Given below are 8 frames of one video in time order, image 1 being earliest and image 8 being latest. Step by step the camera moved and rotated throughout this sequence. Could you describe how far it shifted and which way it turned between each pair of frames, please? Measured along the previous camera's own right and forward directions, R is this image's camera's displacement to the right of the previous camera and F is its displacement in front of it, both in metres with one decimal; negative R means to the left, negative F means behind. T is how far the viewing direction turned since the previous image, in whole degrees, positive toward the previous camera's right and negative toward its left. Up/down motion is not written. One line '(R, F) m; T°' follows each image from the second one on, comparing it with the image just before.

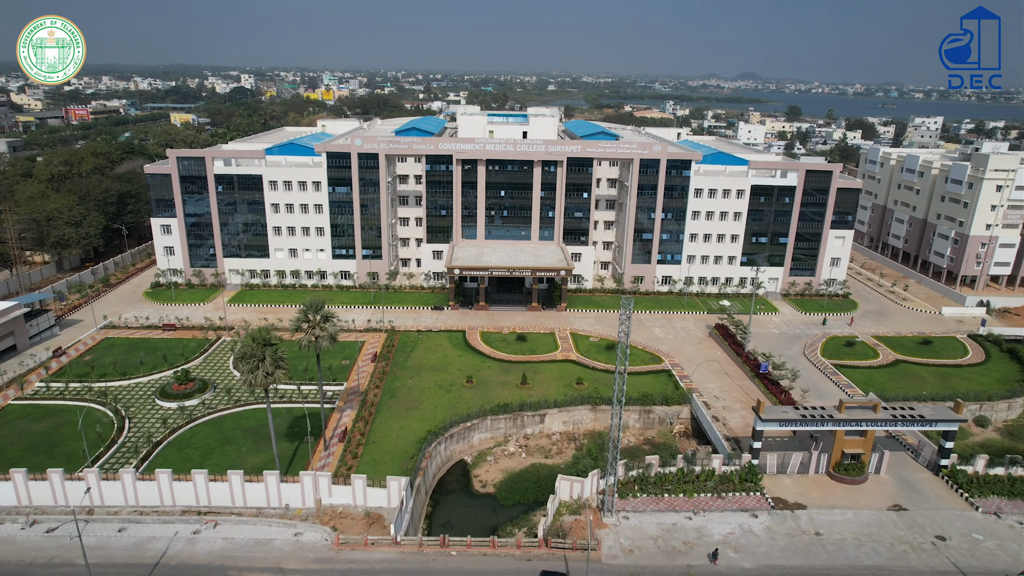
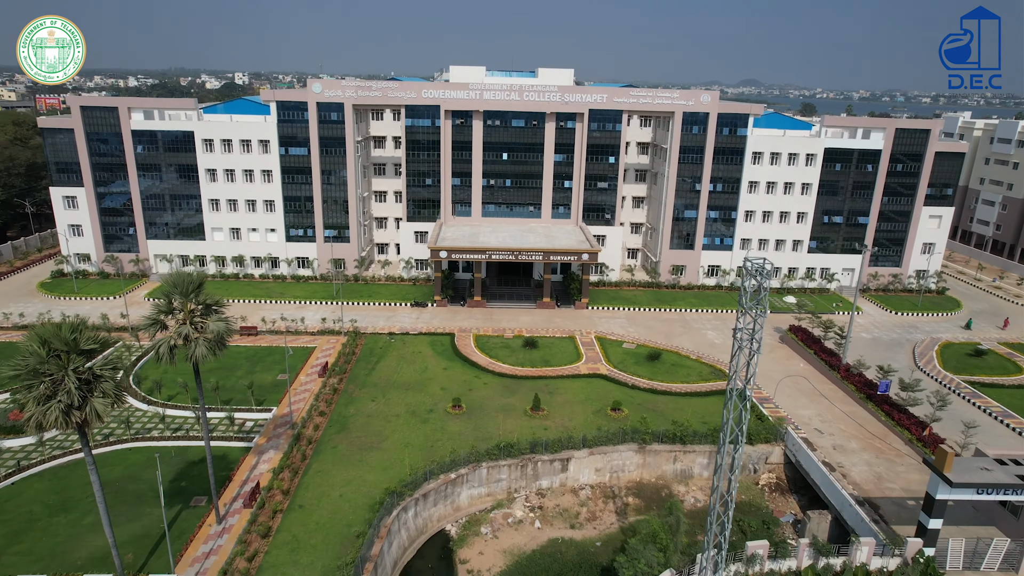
(-0.3, +14.6) m; 0°
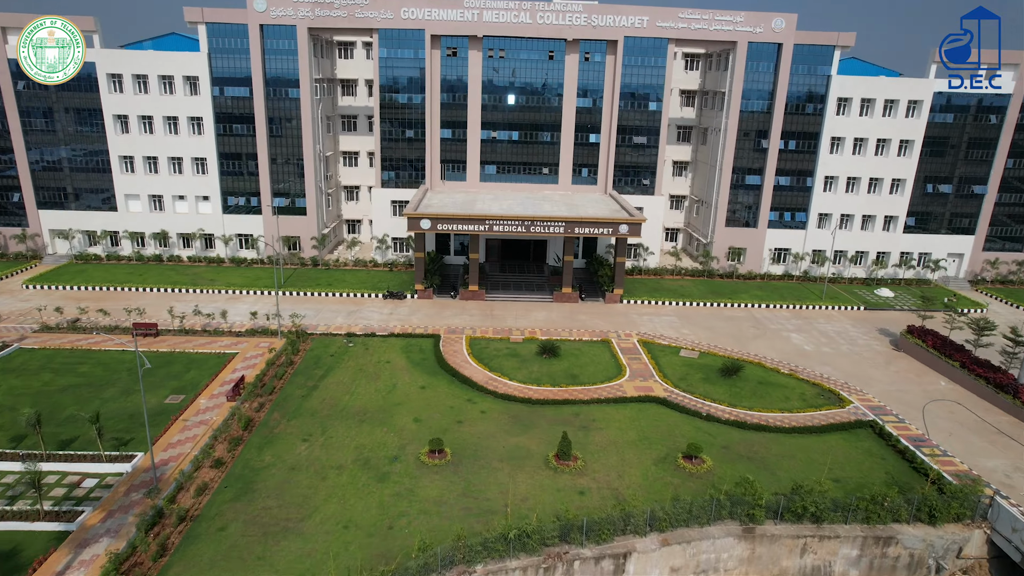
(-0.5, +12.4) m; 0°
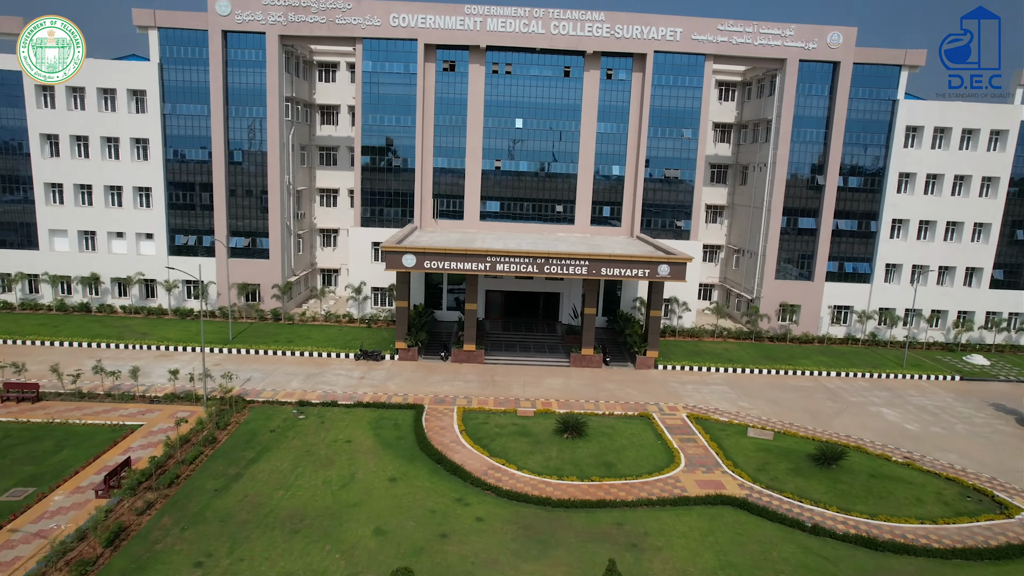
(-0.3, +7.3) m; 0°
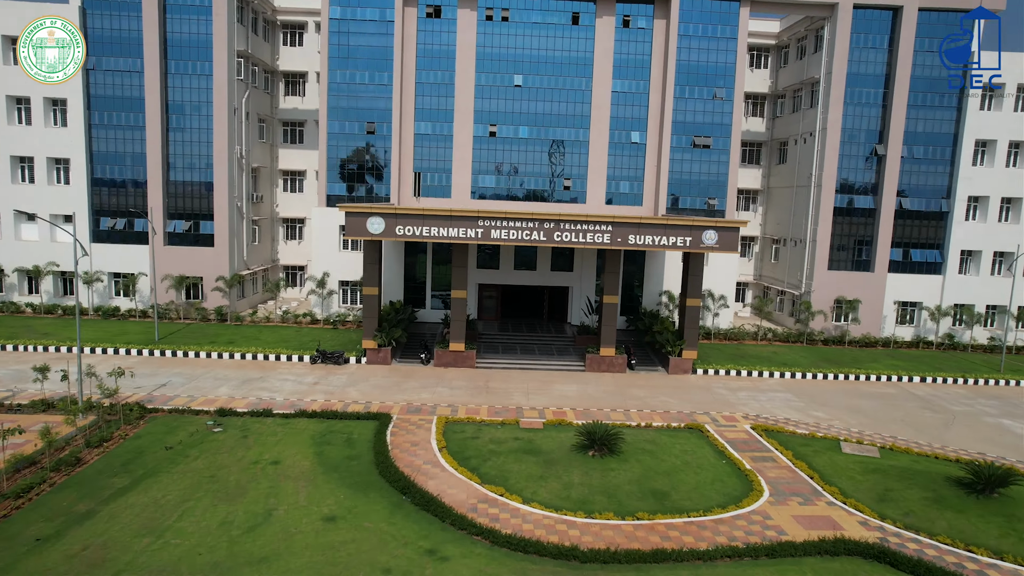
(-0.1, +6.0) m; 0°
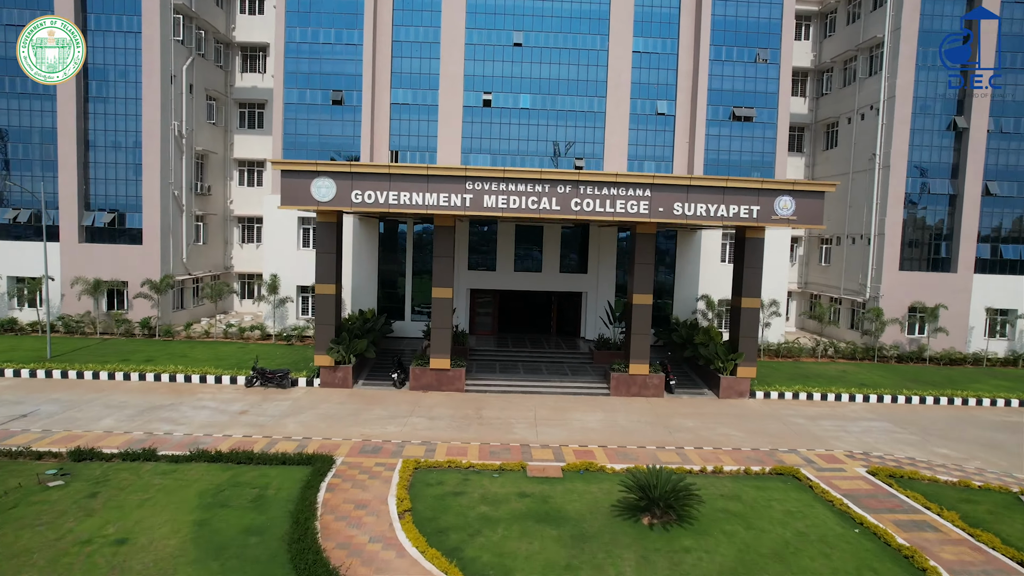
(-0.1, +5.3) m; 0°
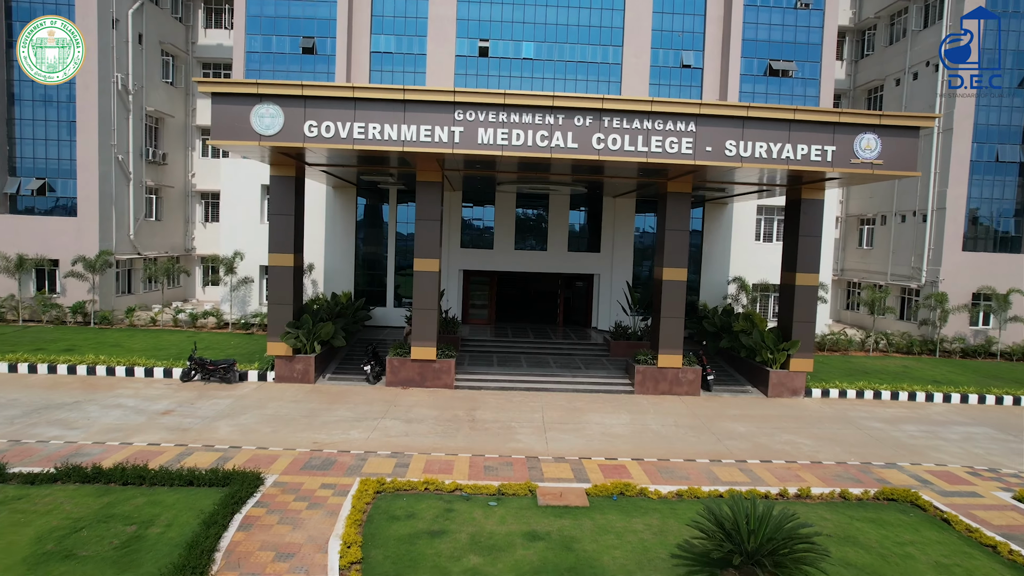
(-0.1, +3.2) m; 0°
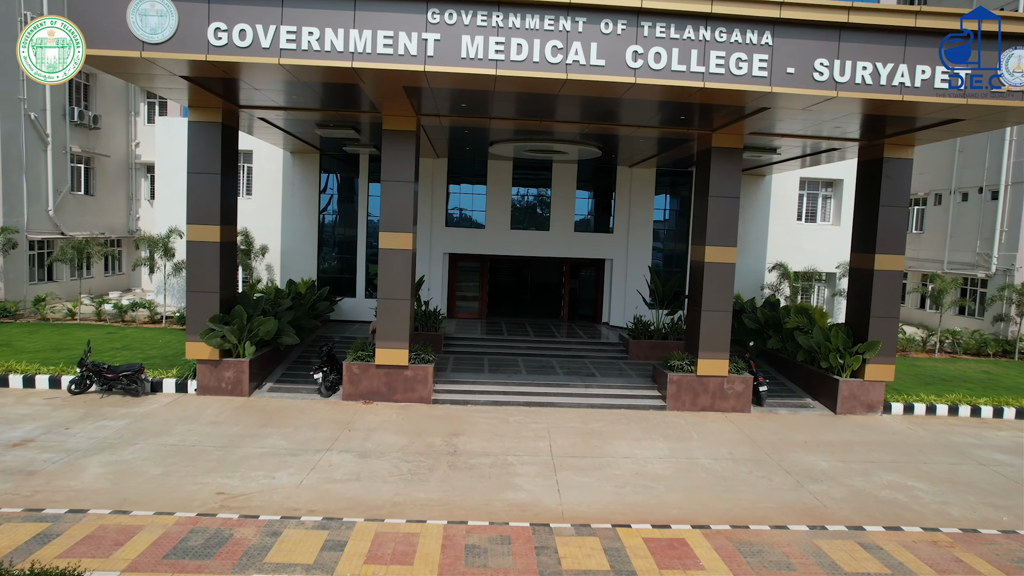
(0.0, +3.2) m; +1°
